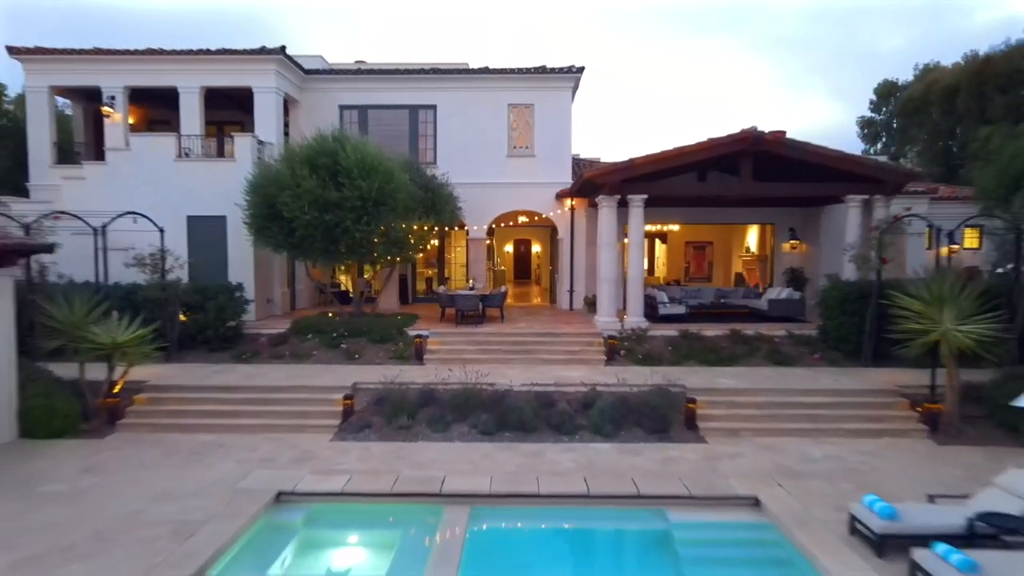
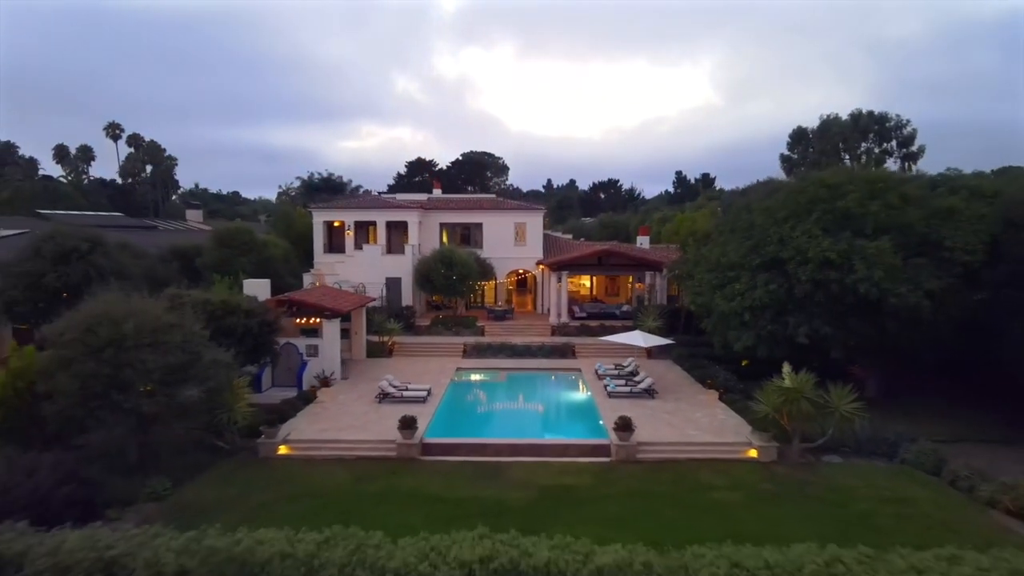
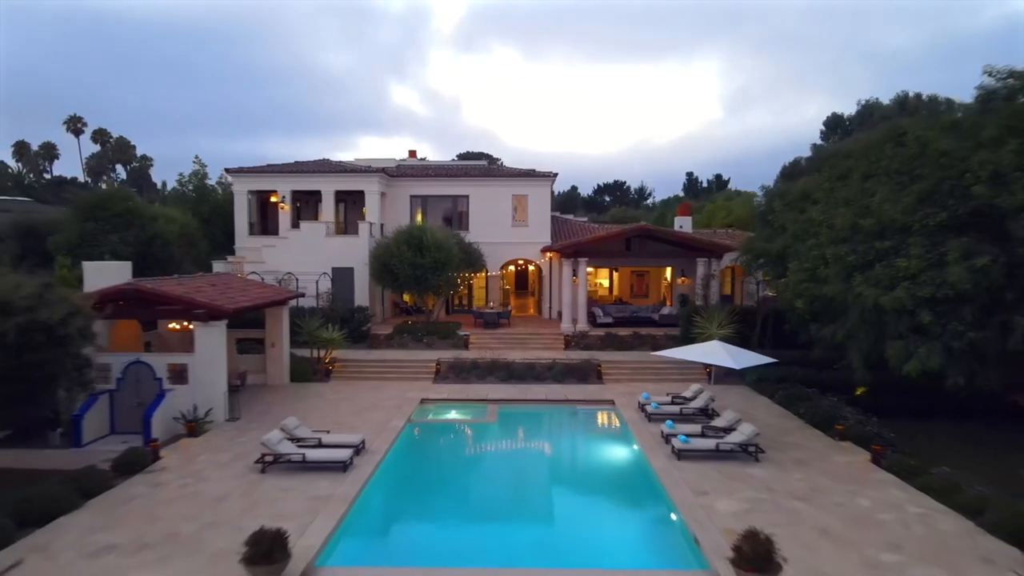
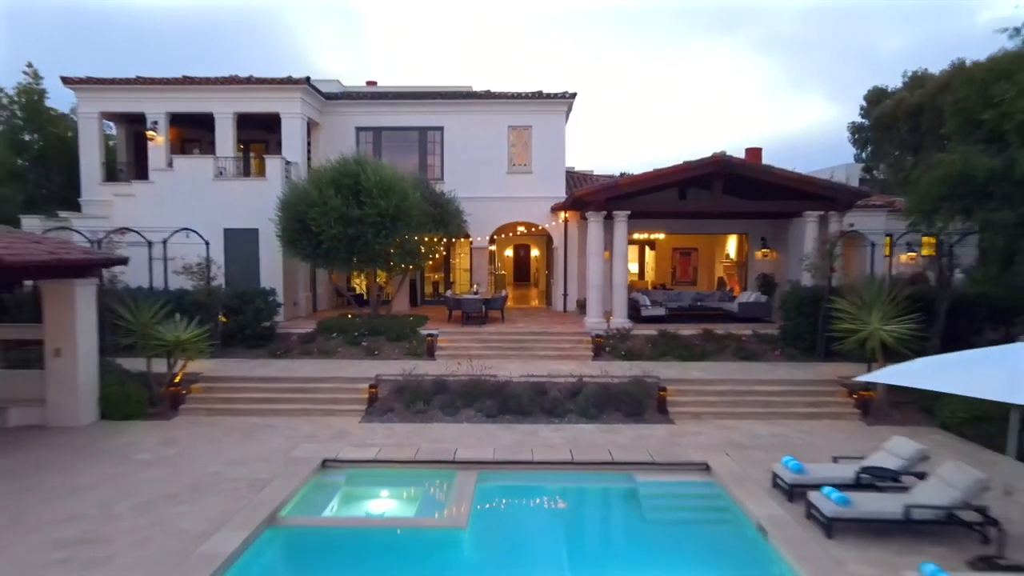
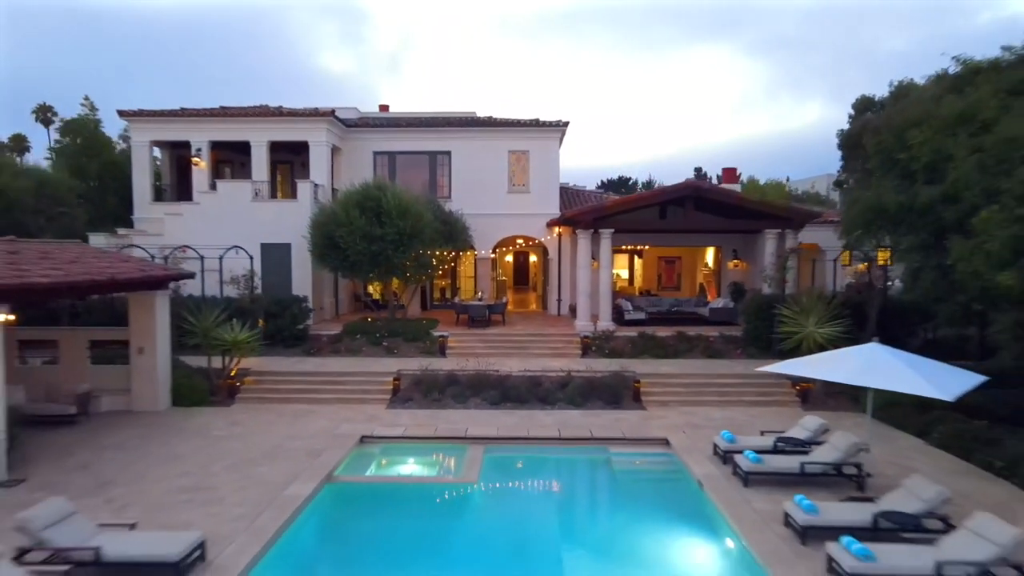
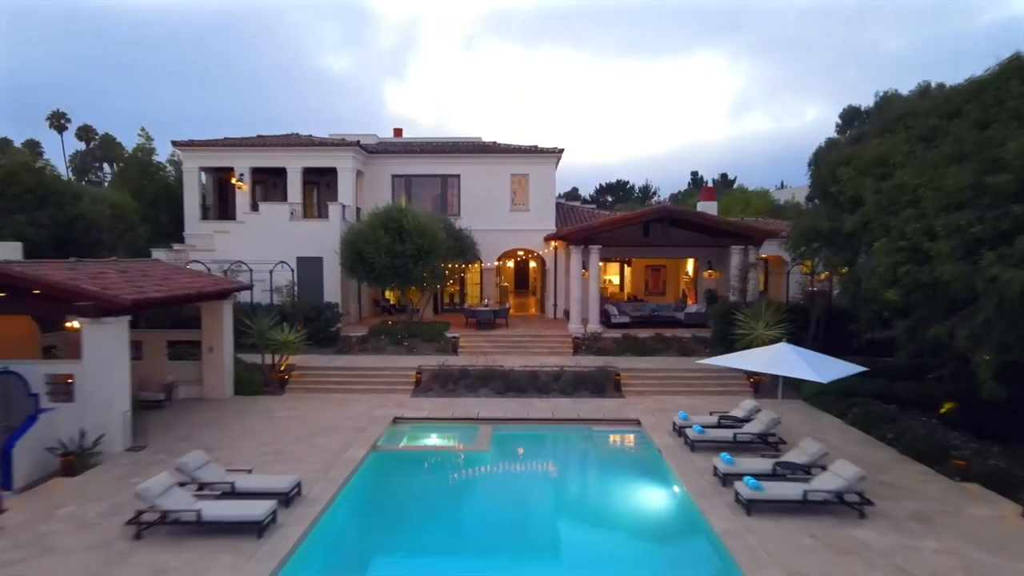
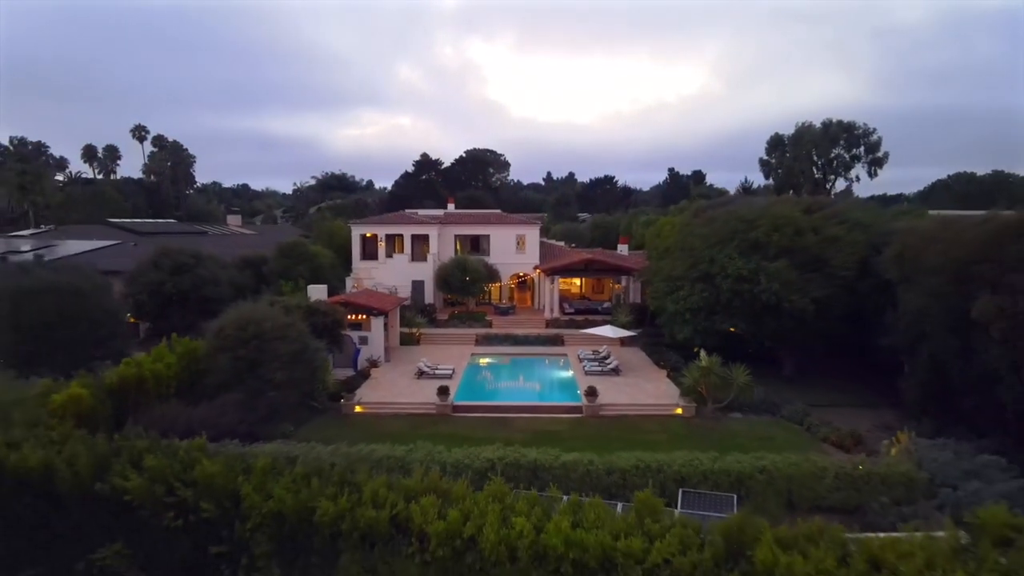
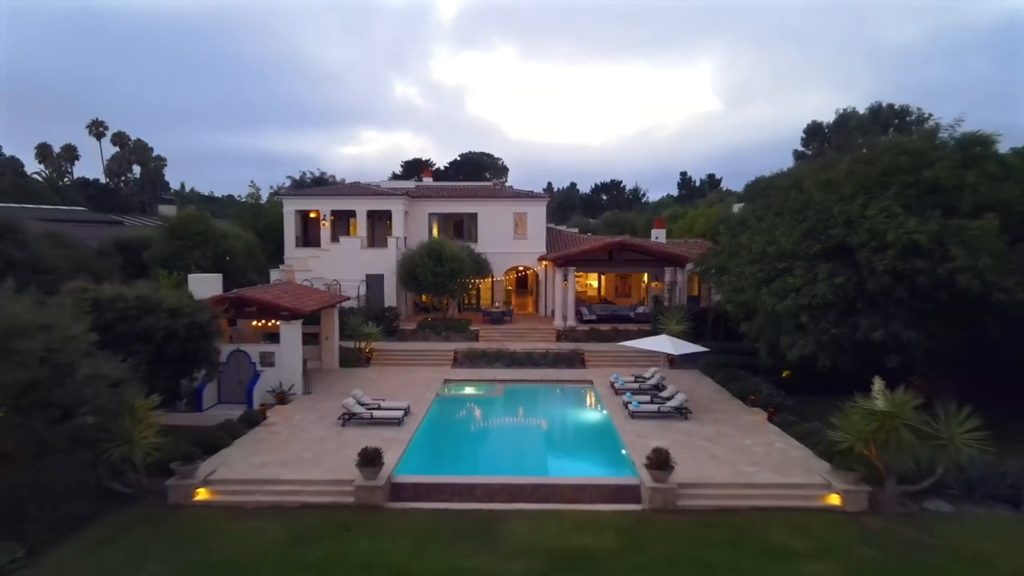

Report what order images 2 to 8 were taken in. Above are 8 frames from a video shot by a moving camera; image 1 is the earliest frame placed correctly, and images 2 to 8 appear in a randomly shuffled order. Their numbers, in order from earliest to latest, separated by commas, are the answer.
4, 5, 6, 3, 8, 2, 7
